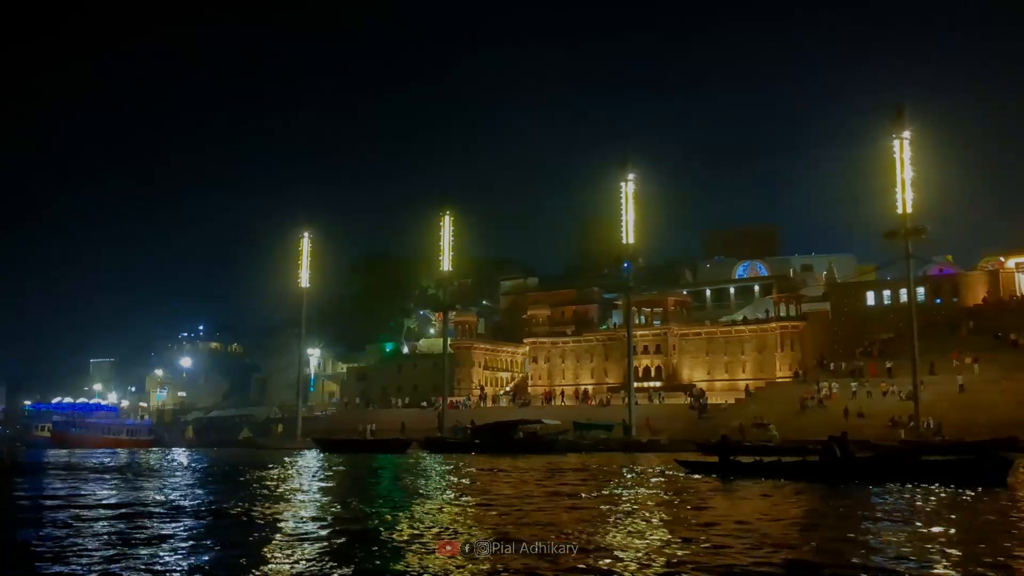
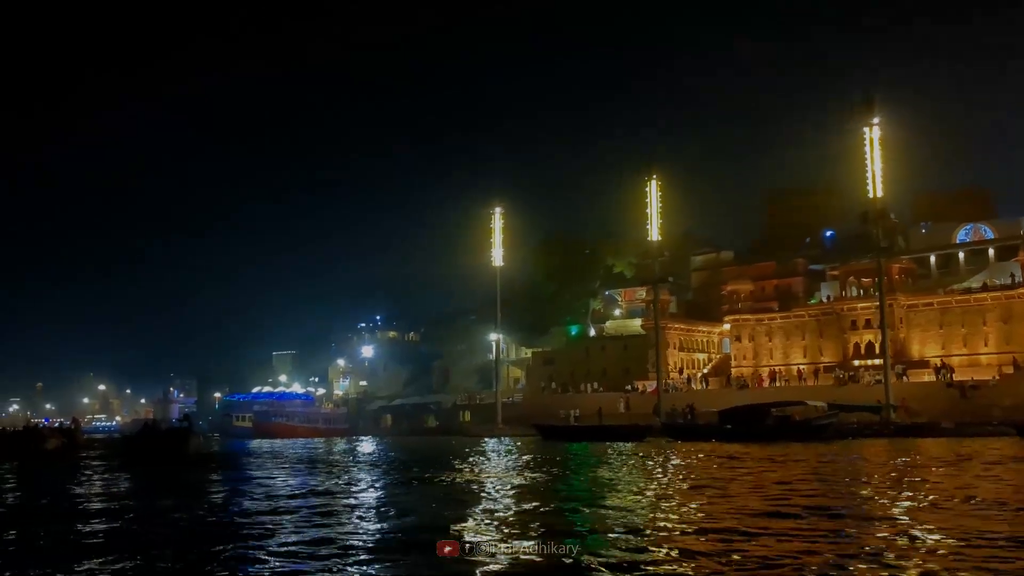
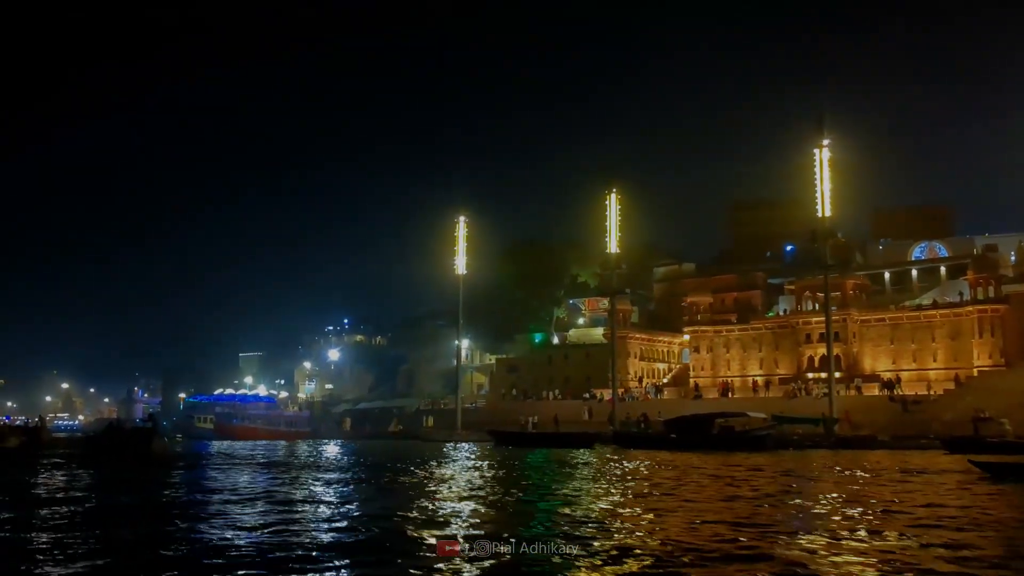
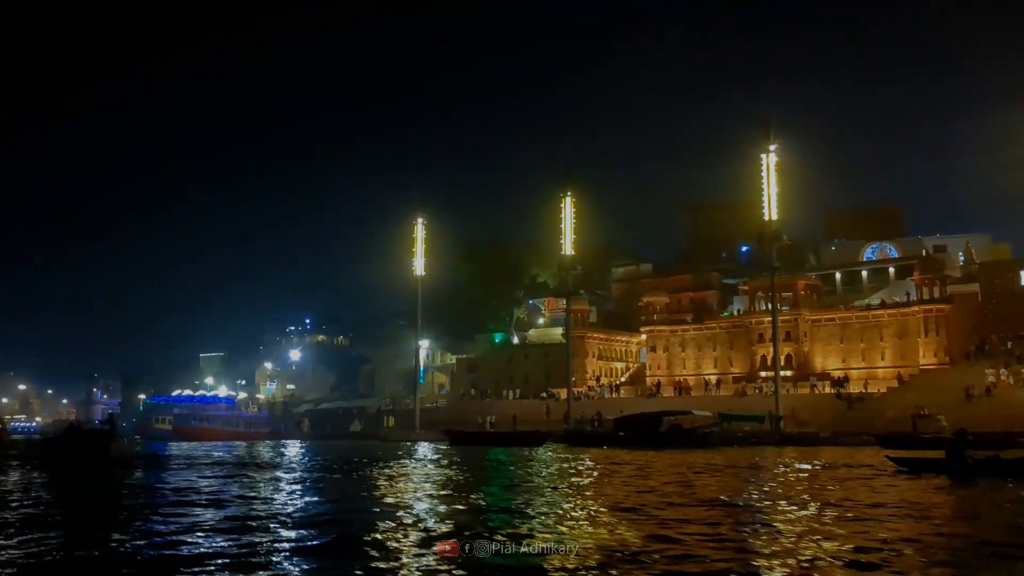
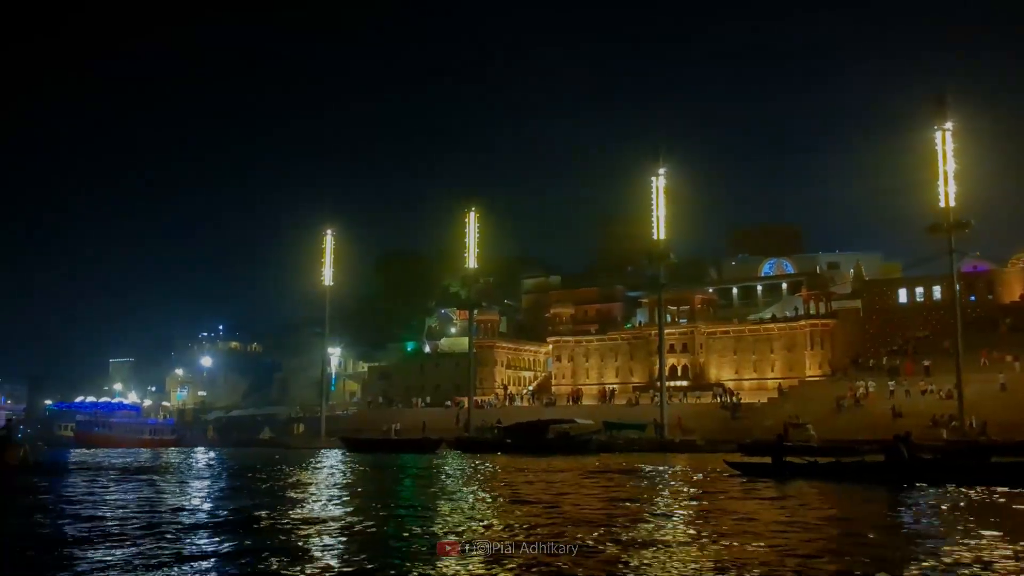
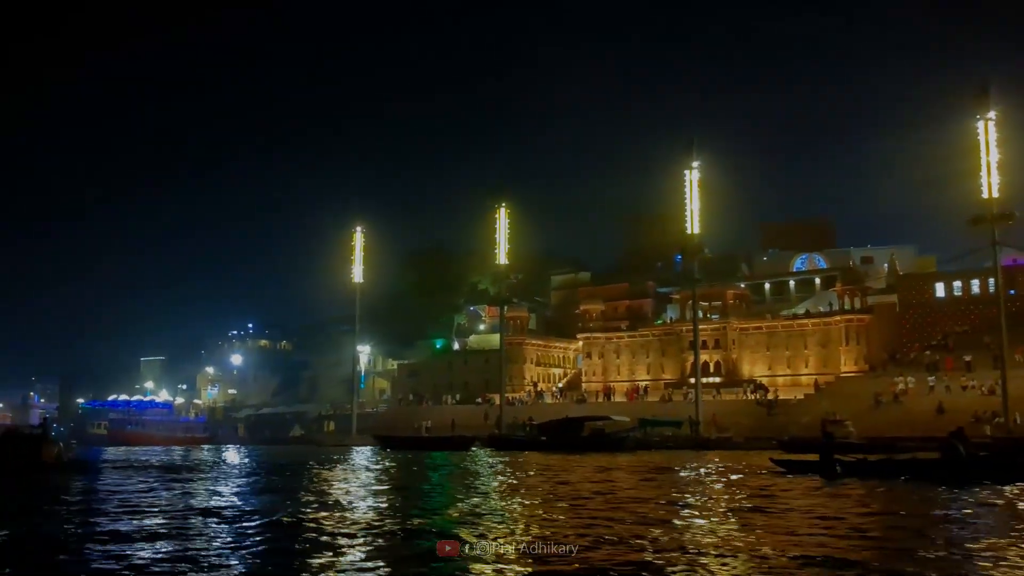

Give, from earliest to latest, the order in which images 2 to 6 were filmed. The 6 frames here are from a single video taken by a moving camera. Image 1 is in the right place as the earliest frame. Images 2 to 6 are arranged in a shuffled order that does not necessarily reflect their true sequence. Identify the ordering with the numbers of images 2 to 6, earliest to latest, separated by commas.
5, 6, 4, 3, 2
